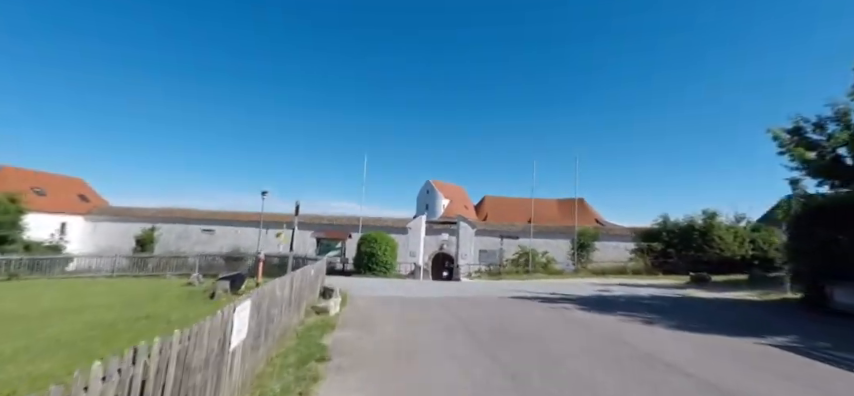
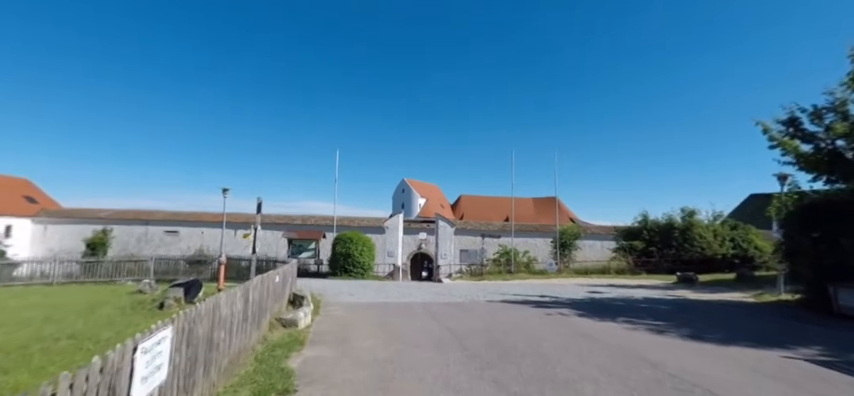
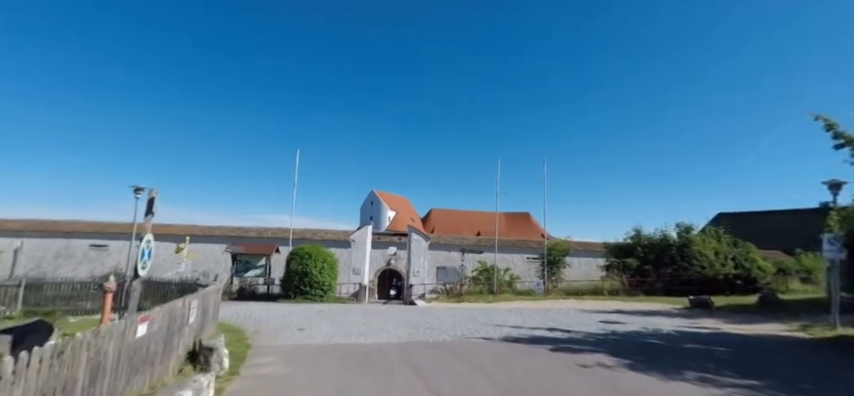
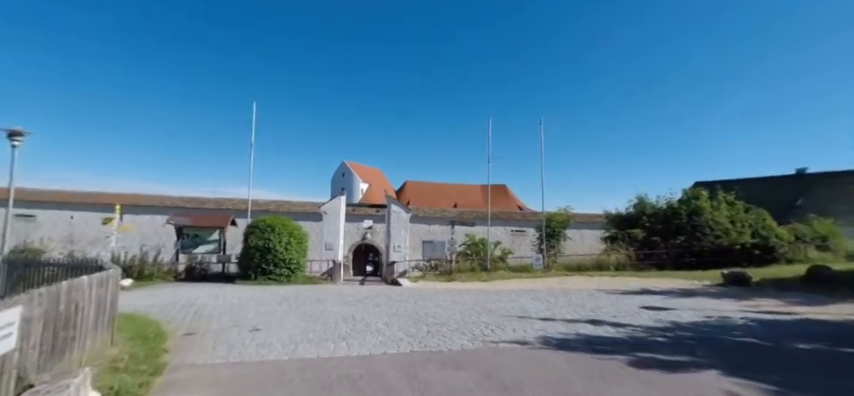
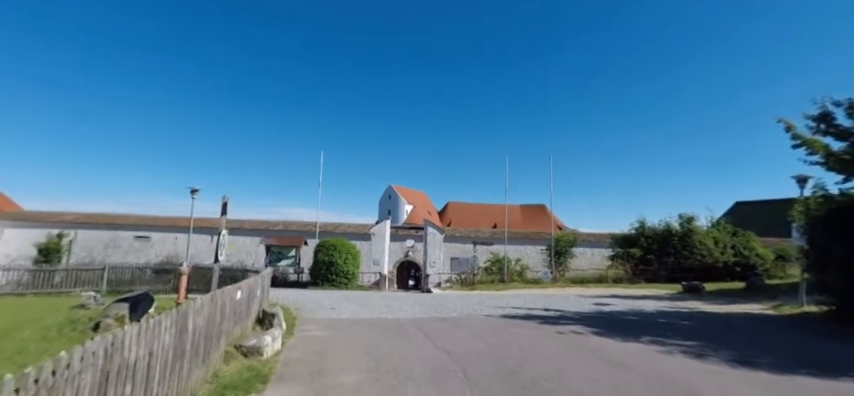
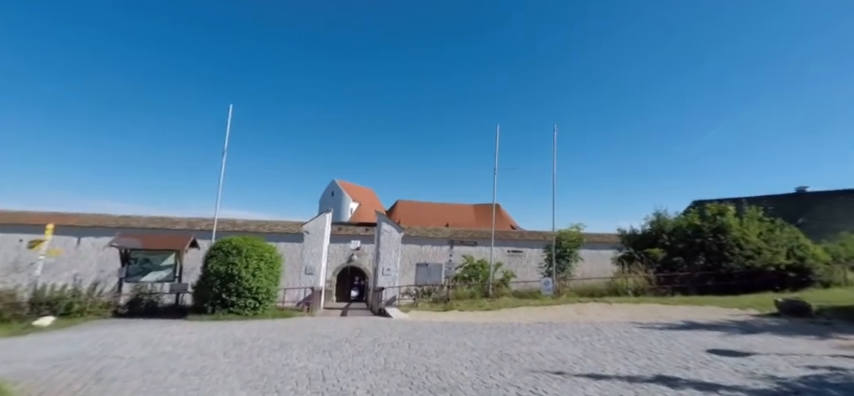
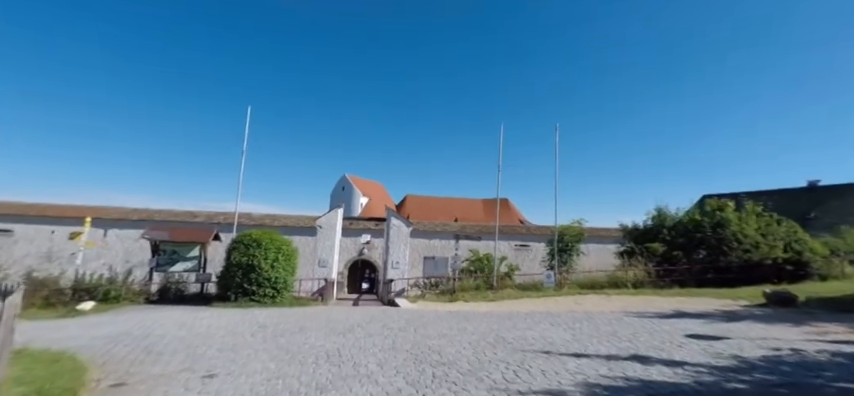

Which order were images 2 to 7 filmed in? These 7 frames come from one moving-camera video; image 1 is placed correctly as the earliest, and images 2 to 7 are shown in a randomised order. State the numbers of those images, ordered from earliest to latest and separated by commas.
2, 5, 3, 4, 7, 6
